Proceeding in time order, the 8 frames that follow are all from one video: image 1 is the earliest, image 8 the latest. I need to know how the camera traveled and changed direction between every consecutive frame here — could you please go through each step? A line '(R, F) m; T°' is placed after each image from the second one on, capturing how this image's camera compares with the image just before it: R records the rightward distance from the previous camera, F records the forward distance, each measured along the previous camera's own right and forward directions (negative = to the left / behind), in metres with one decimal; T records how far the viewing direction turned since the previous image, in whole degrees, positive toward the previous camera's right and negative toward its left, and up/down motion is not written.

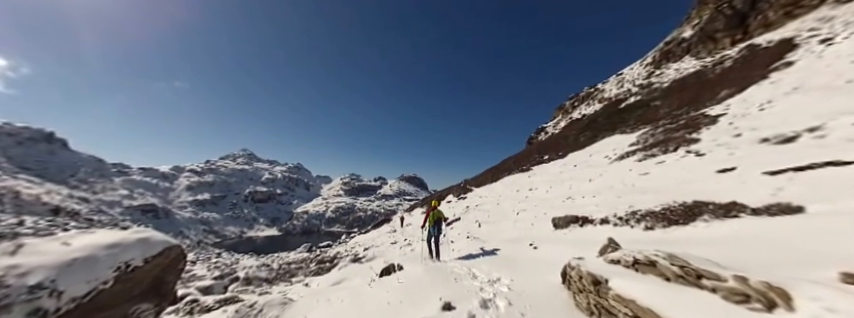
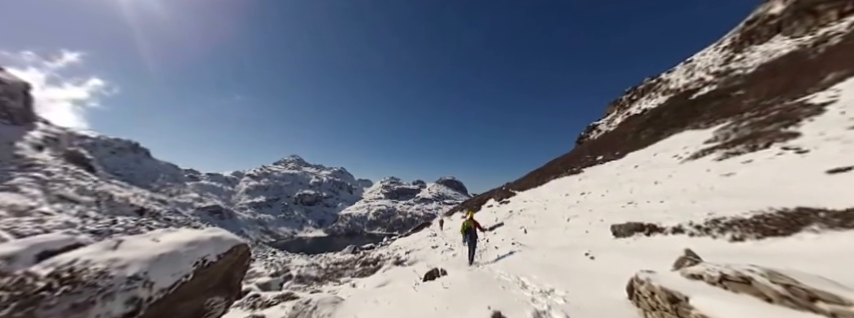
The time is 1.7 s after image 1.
(-0.4, +0.1) m; -7°
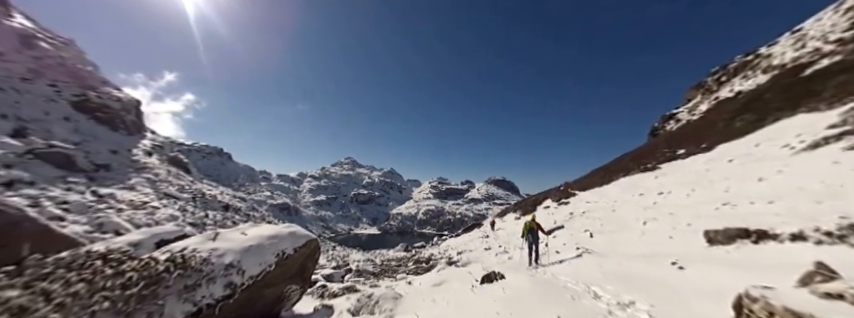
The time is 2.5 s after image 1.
(-0.6, 0.0) m; -8°
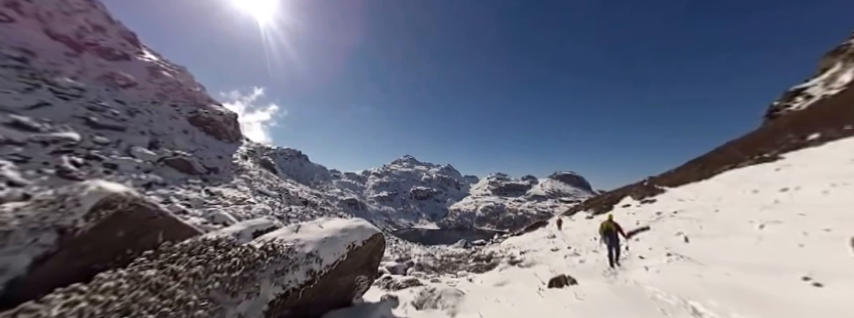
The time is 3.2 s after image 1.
(-0.1, +0.1) m; -12°
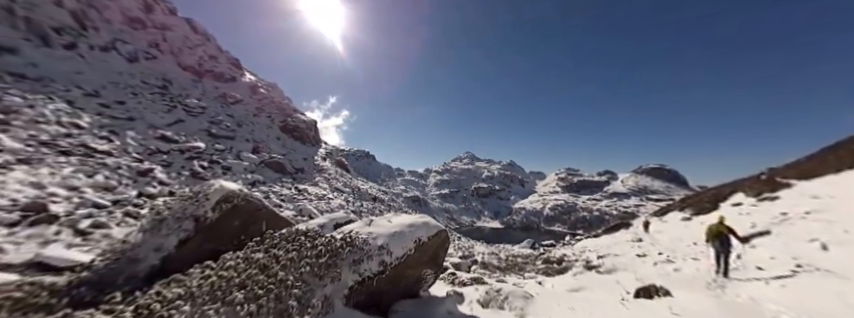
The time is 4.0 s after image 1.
(-0.1, 0.0) m; -13°
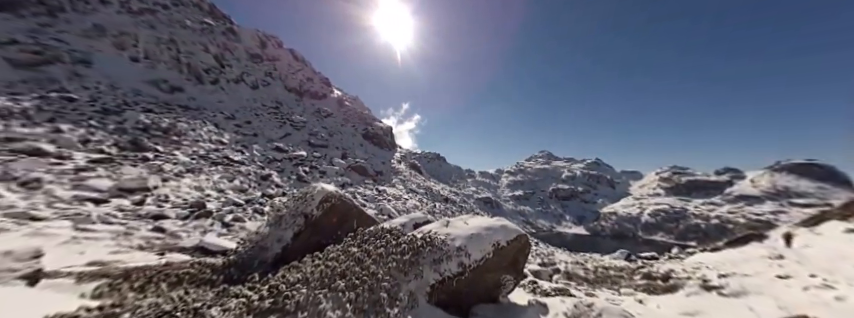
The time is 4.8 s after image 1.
(-0.4, -0.1) m; -14°
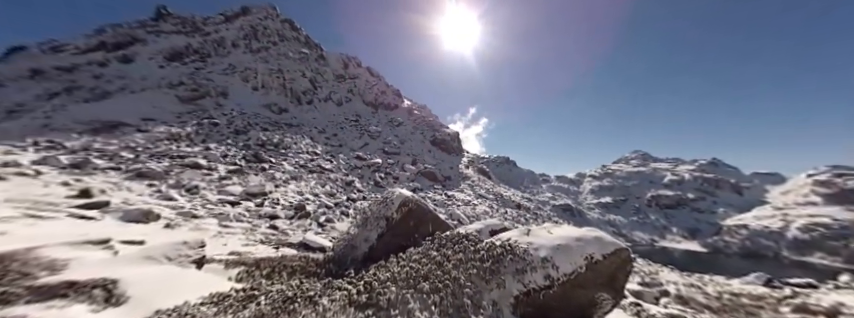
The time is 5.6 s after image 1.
(-0.6, -0.1) m; -13°
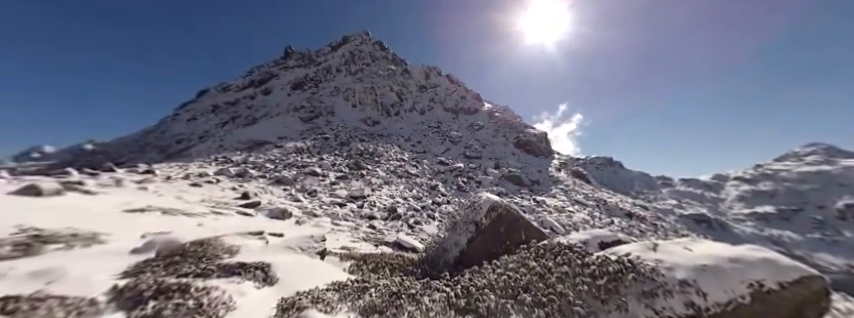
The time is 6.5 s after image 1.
(-0.7, -0.1) m; -16°
